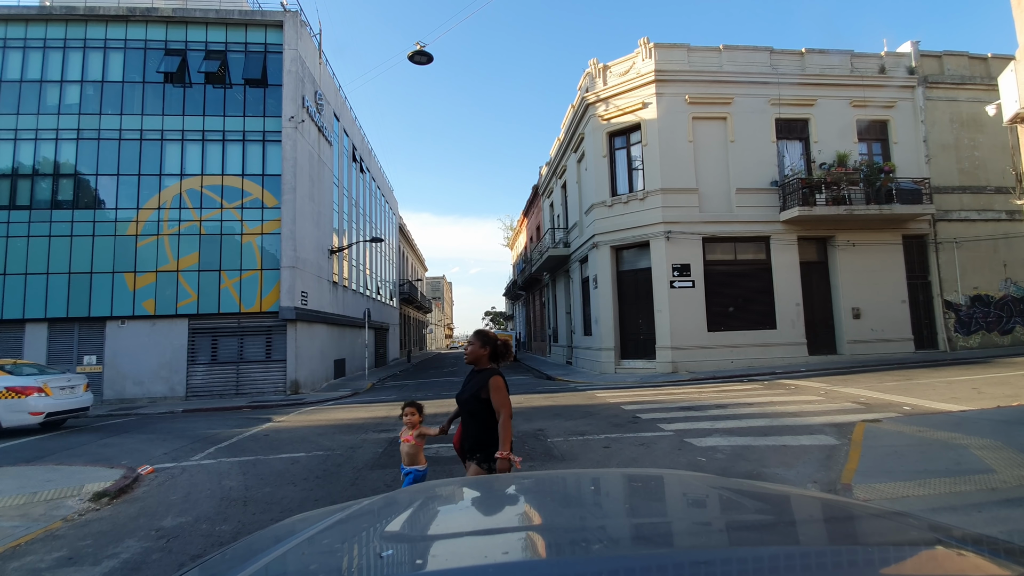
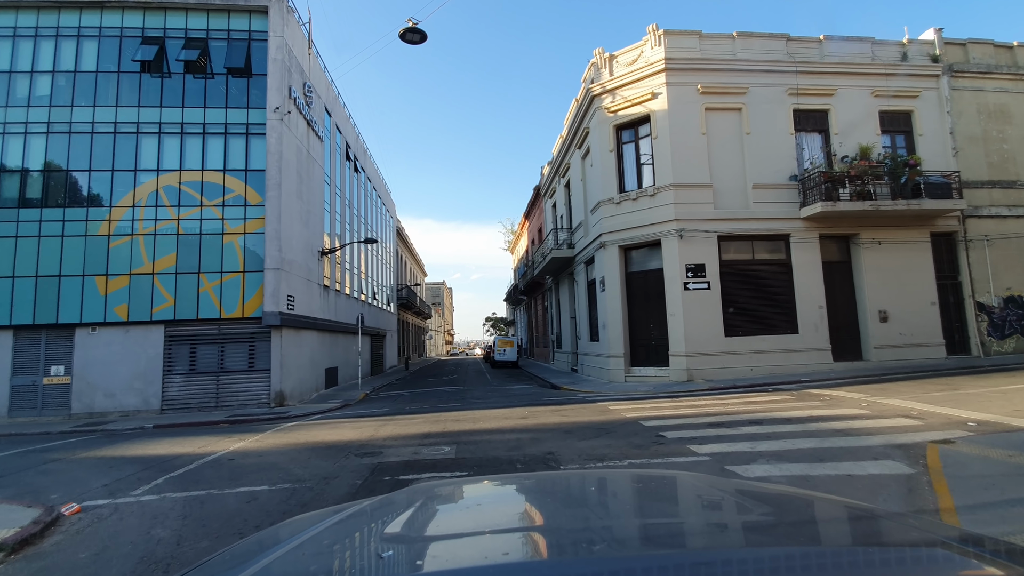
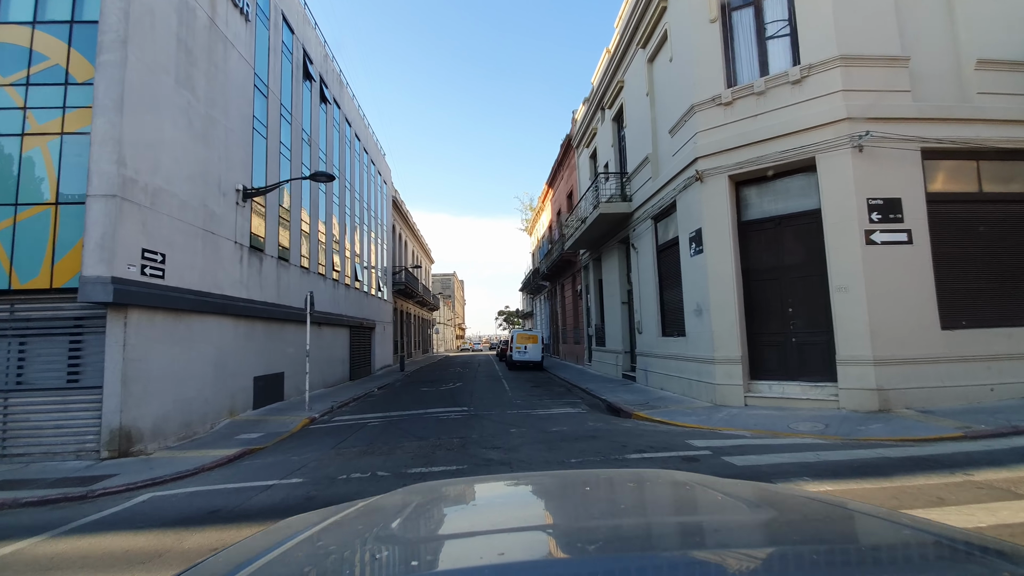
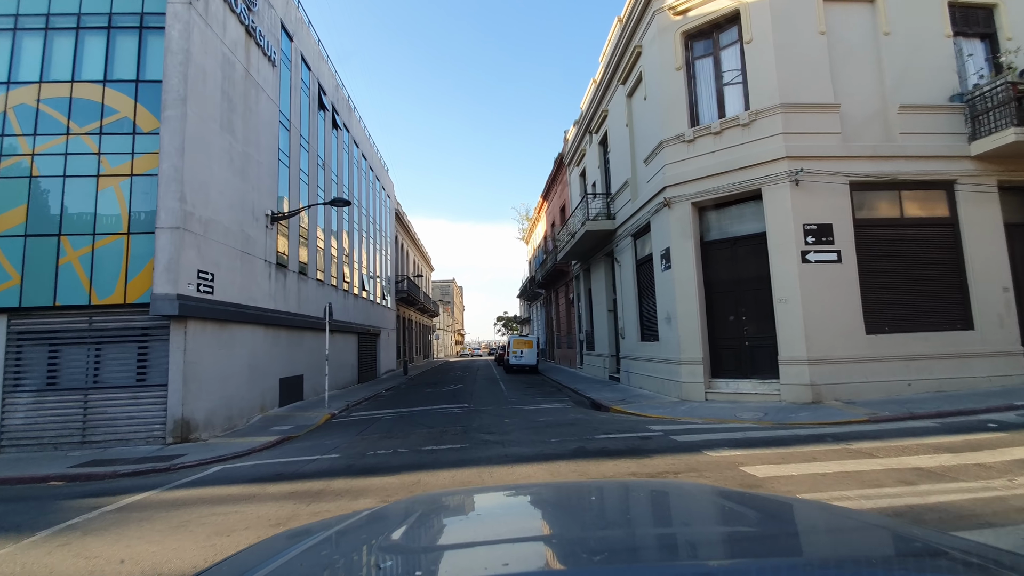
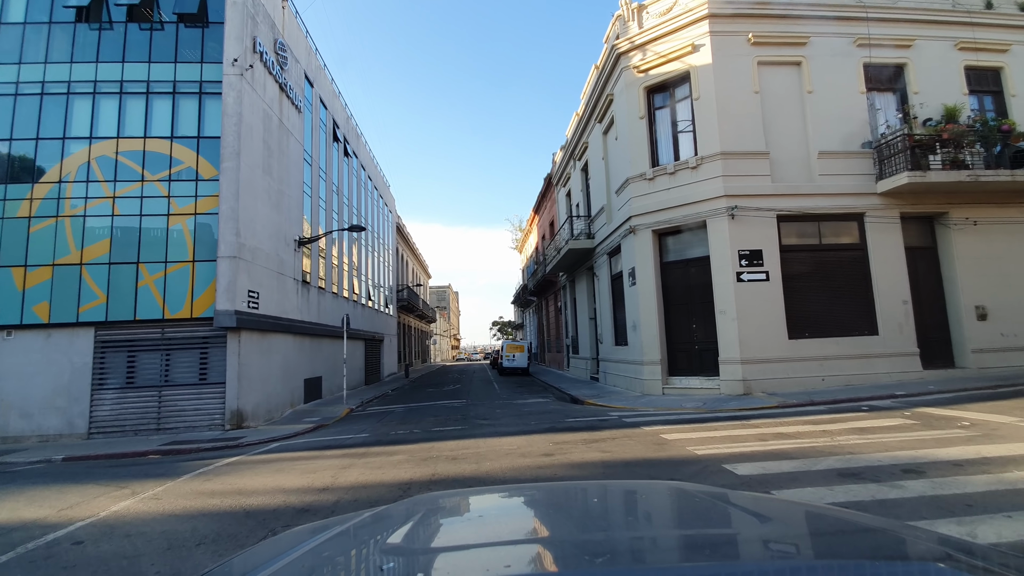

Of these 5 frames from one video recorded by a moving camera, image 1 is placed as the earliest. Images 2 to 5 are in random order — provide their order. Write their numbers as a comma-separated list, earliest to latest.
2, 5, 4, 3
